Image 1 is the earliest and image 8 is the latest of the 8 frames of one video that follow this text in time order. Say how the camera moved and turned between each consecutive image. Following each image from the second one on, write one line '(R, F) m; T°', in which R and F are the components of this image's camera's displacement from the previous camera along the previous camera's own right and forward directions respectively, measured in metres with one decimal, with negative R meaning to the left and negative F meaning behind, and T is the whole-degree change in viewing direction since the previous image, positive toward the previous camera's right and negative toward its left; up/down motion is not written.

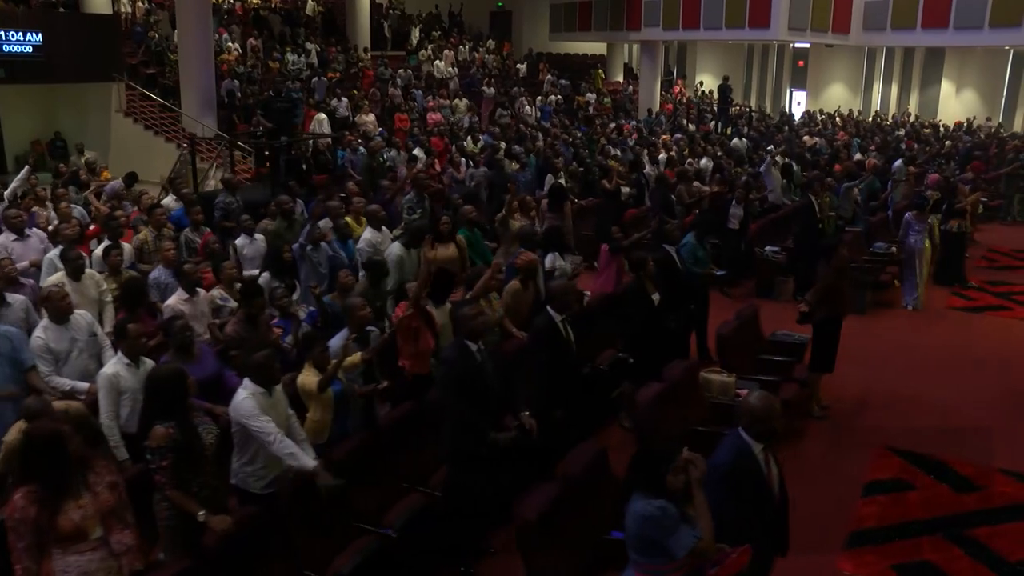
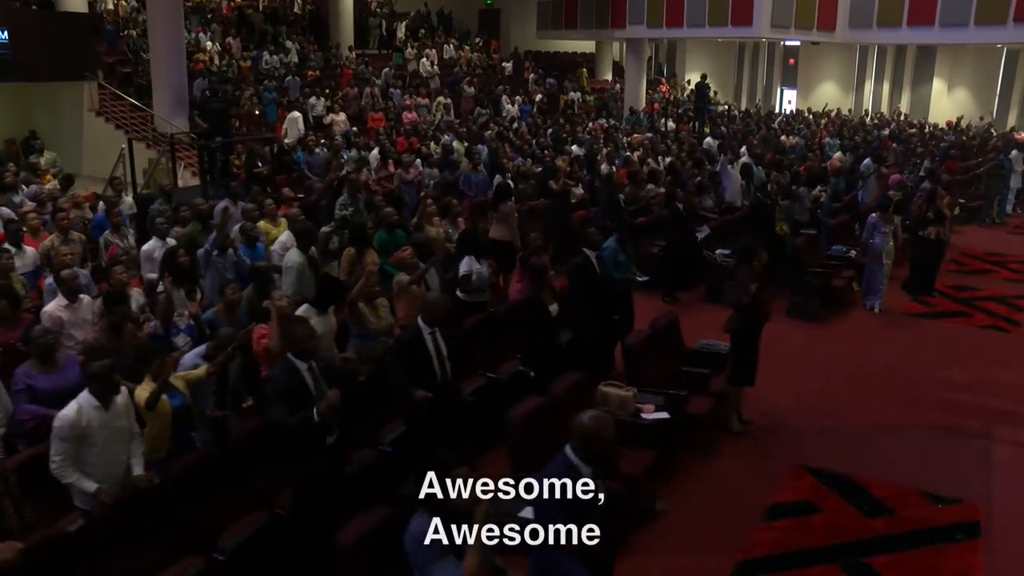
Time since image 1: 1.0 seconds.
(+0.9, +0.4) m; -1°
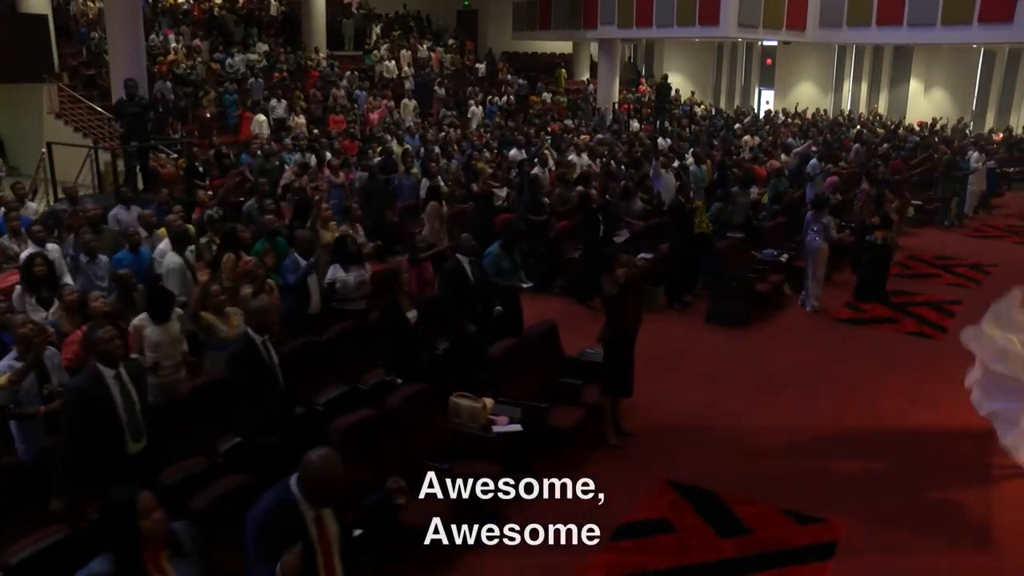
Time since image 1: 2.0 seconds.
(+1.1, +0.2) m; -1°
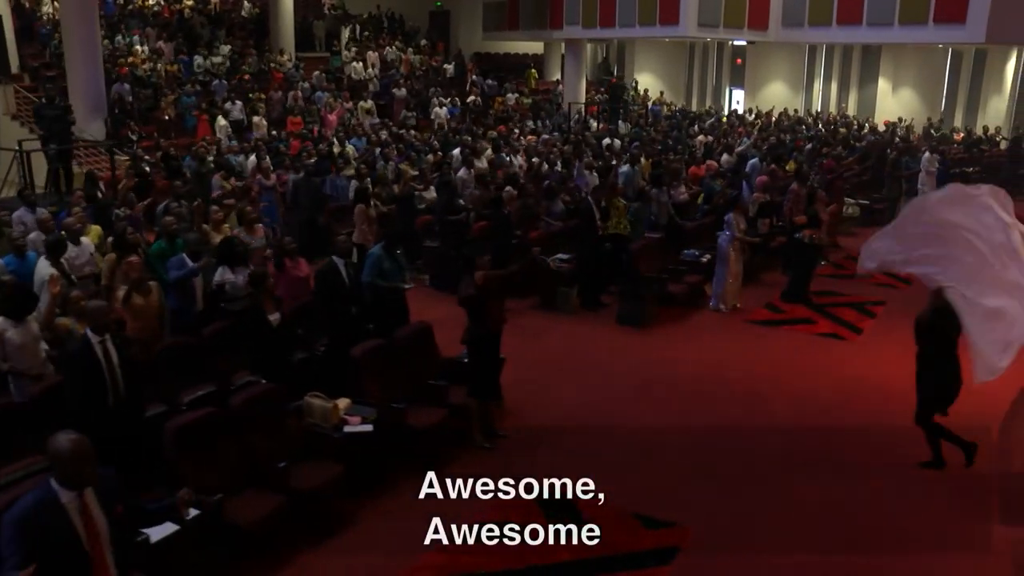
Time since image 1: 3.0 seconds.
(+1.0, 0.0) m; 0°
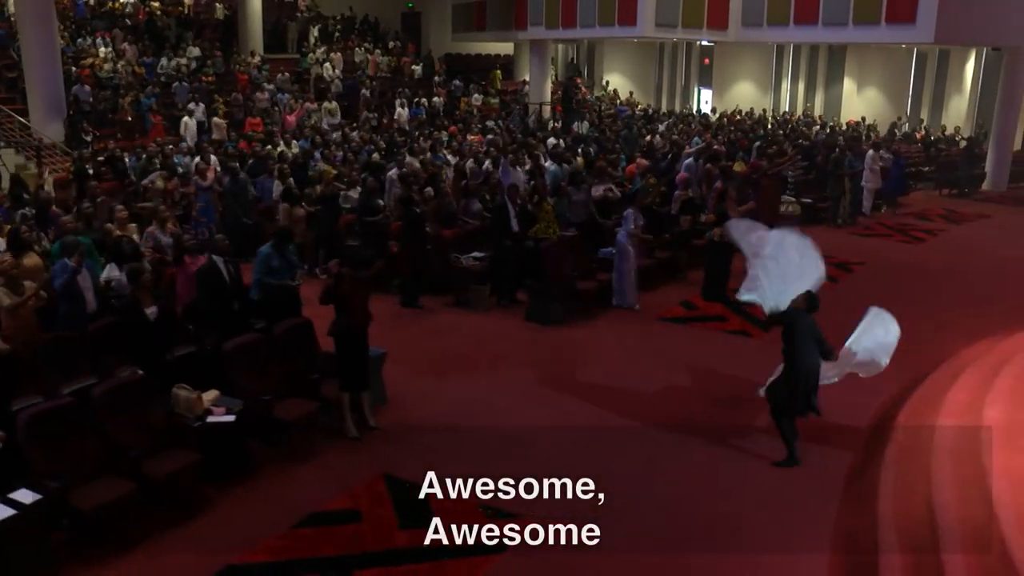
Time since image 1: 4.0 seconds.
(+1.0, -0.2) m; 0°
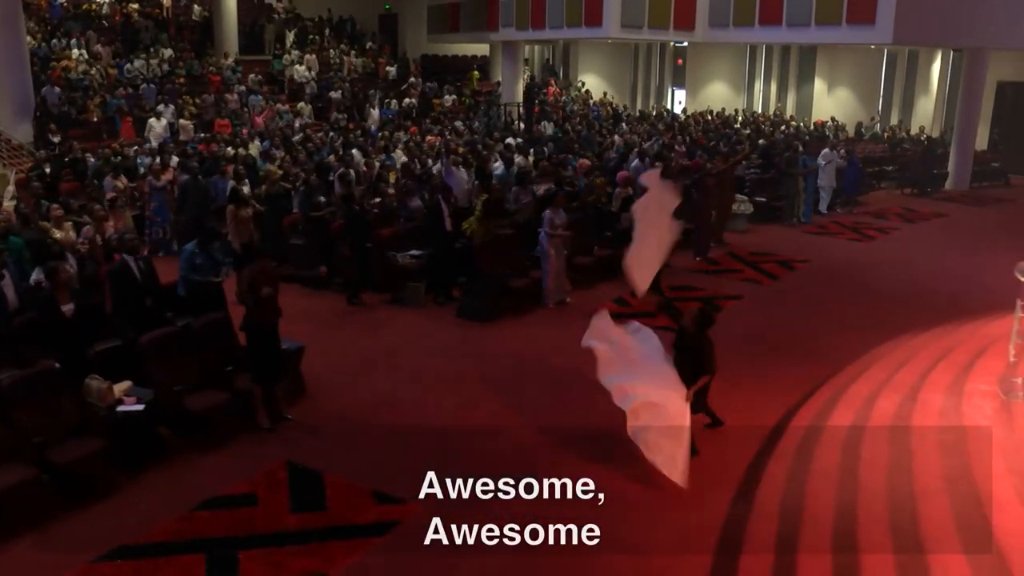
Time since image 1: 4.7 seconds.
(+0.8, -0.3) m; 0°
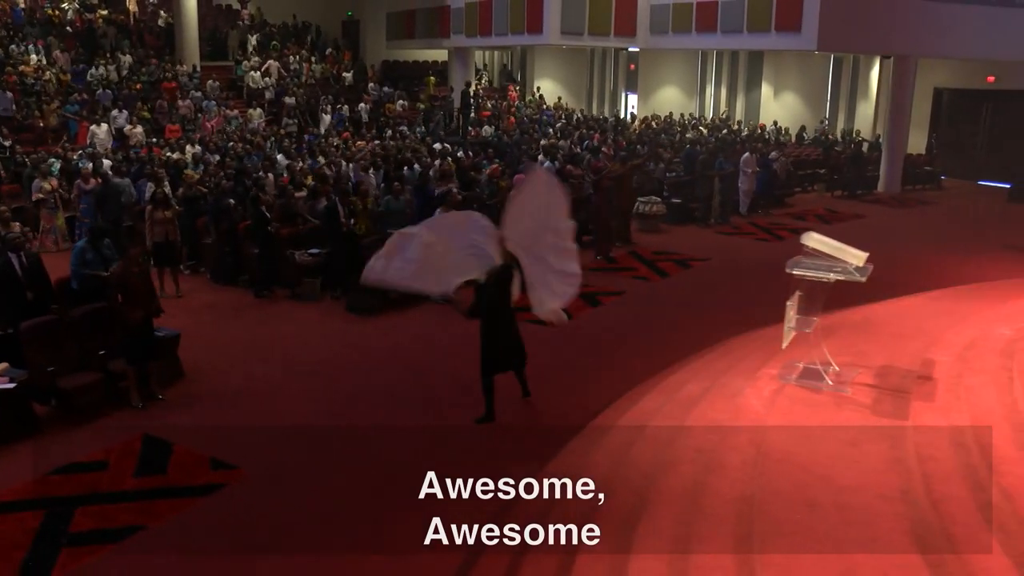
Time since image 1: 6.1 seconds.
(+1.4, -0.9) m; 0°
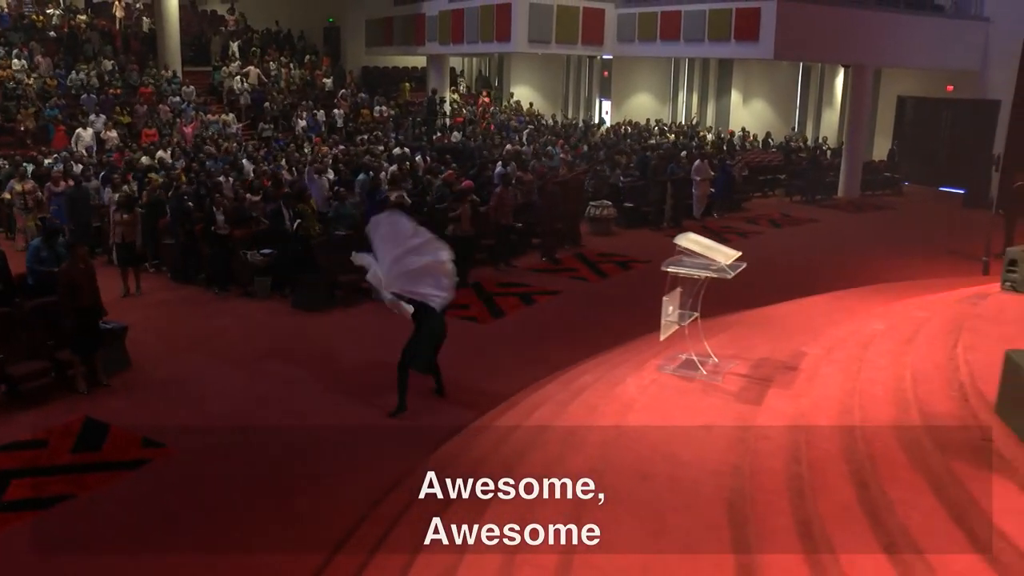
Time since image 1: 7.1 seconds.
(+0.9, -0.8) m; 0°
